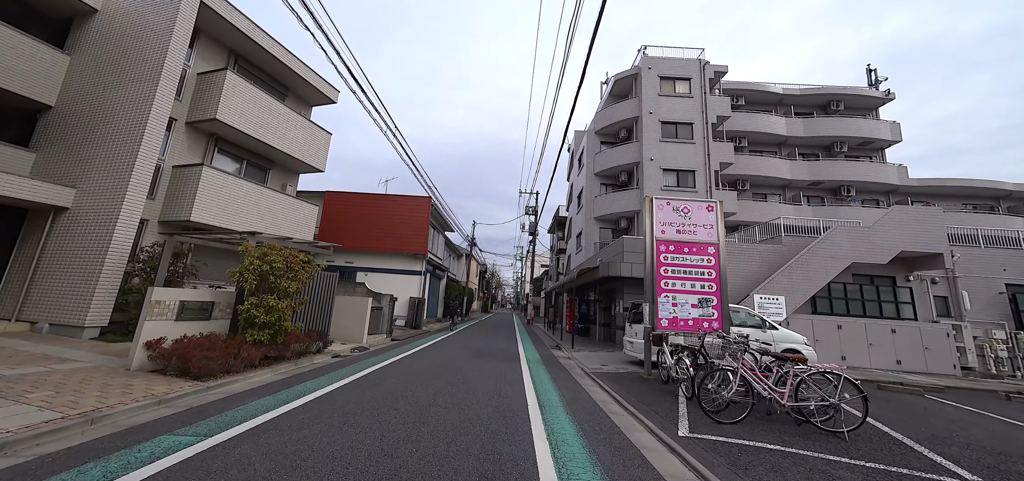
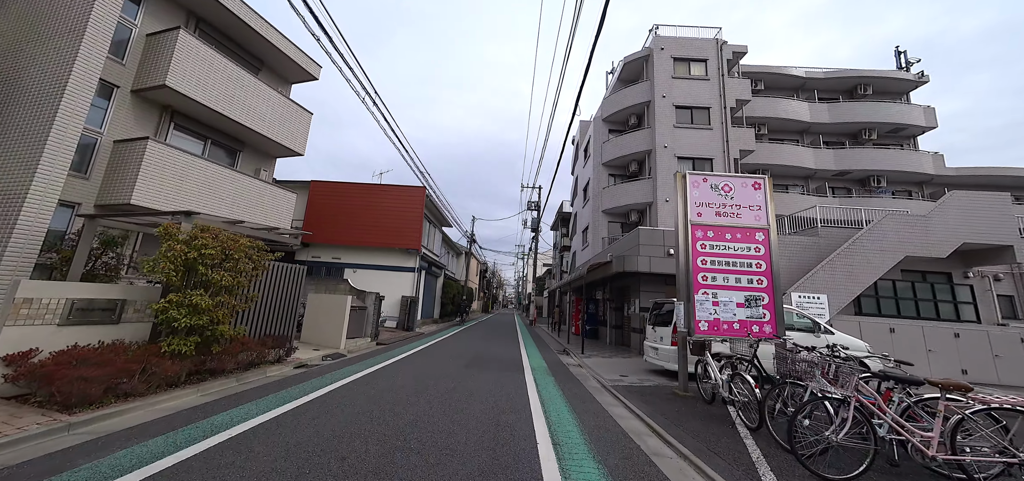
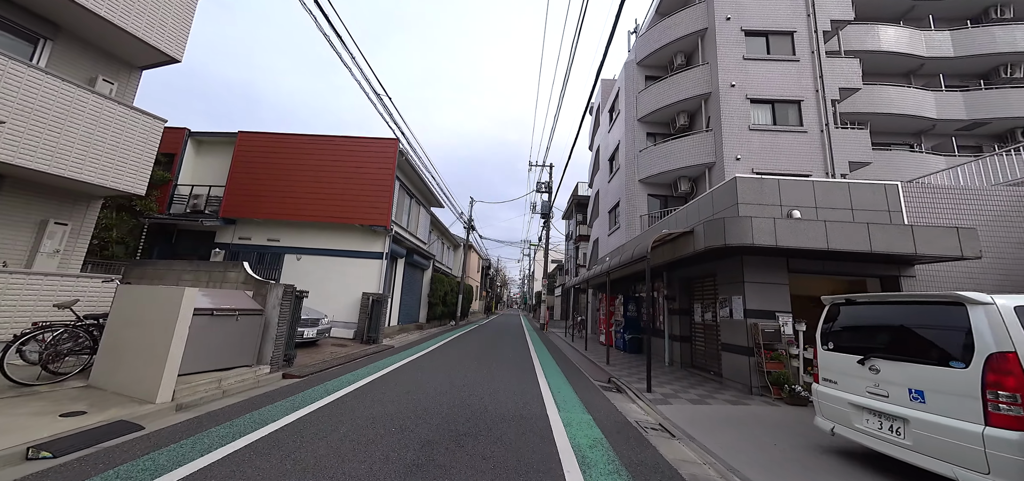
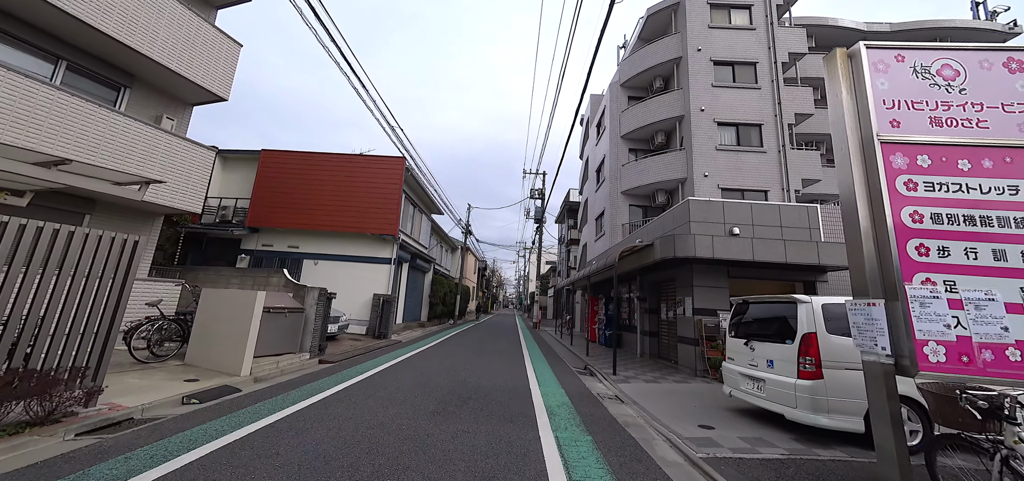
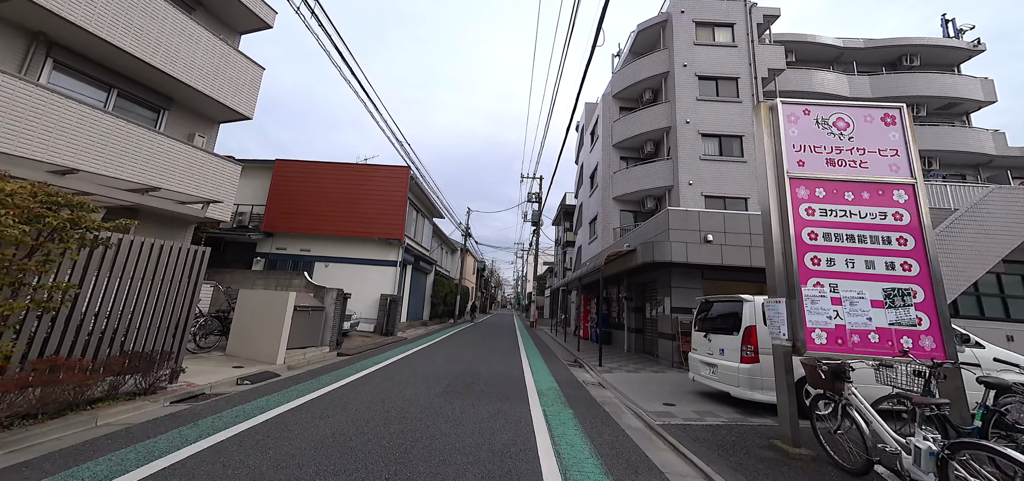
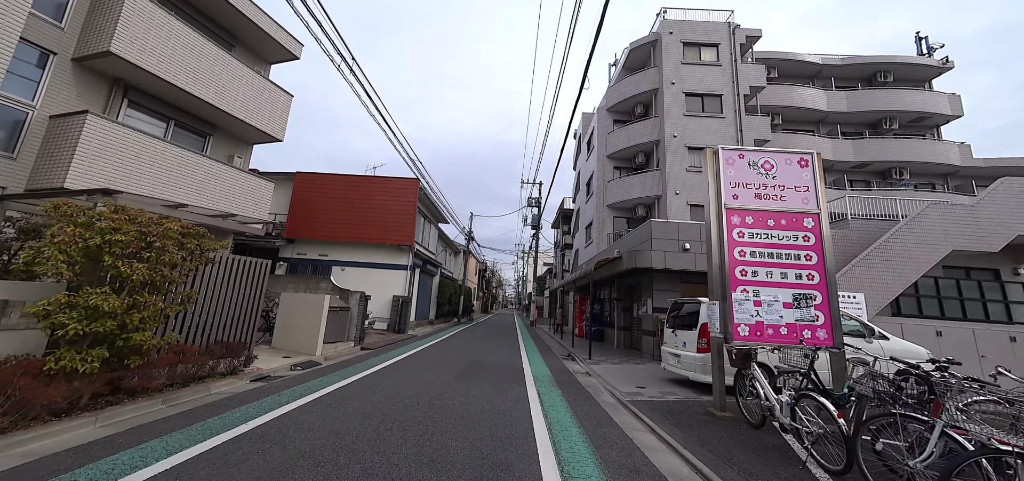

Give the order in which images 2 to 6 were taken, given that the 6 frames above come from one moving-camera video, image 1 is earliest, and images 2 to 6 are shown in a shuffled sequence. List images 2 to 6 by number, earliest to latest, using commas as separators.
2, 6, 5, 4, 3
